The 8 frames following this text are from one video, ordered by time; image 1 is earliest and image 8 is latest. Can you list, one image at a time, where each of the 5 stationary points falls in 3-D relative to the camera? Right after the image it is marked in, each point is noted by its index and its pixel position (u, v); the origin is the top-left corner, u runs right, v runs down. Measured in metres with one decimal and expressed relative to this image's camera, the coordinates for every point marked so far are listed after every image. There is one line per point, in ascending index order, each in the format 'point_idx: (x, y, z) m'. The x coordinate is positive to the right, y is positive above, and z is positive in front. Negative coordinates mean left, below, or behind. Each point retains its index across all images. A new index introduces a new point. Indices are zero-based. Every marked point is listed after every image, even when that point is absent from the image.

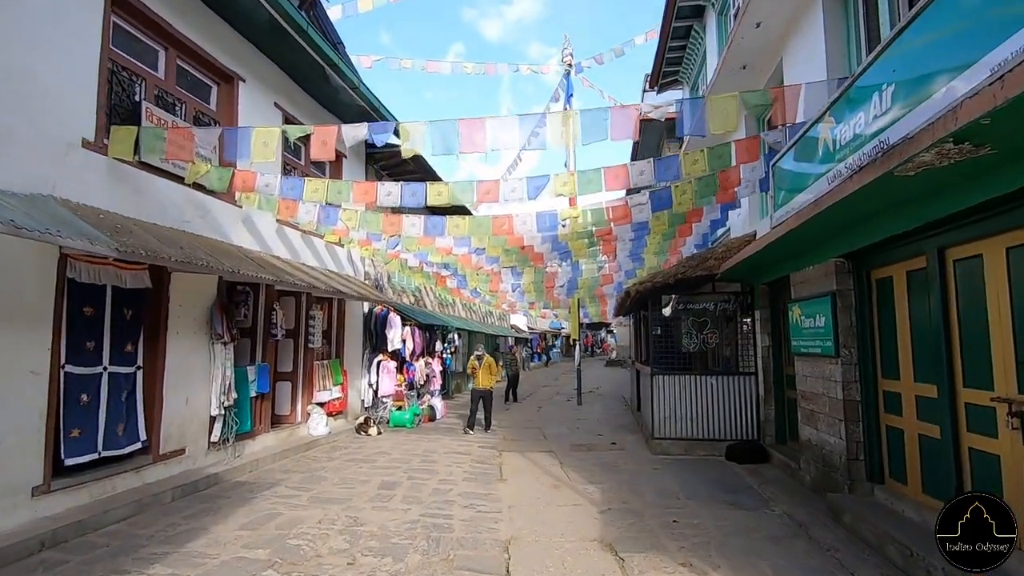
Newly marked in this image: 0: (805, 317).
0: (+3.8, -0.4, +7.0) m
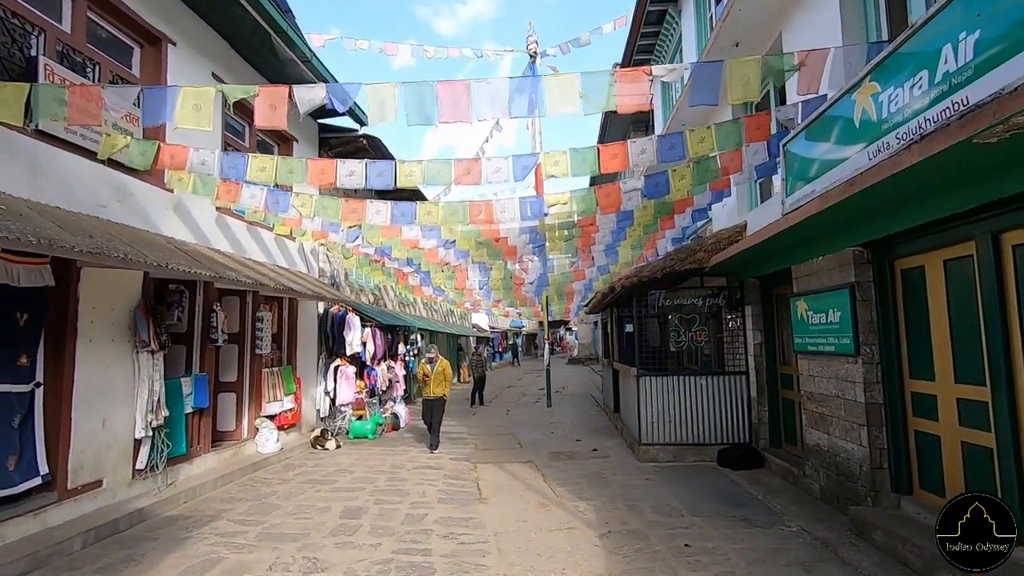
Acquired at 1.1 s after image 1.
0: (+3.6, -0.3, +6.5) m
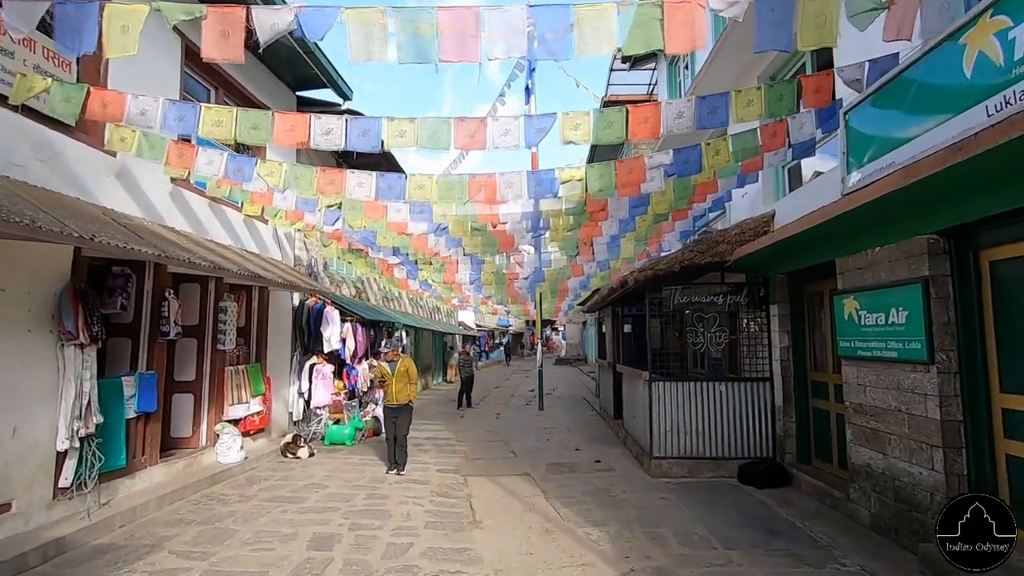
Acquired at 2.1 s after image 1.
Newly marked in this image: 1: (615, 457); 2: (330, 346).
0: (+3.6, -0.3, +5.6) m
1: (+1.8, -2.9, +9.2) m
2: (-3.4, -1.1, +10.2) m
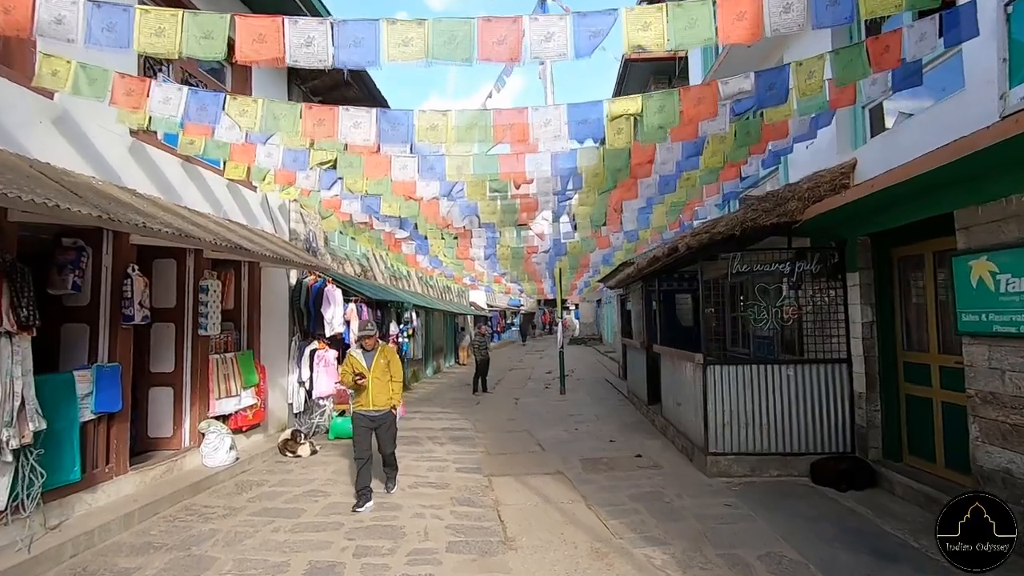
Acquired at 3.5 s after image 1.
0: (+4.0, +0.1, +4.3) m
1: (+2.2, -2.4, +8.1) m
2: (-3.0, -0.7, +9.1) m
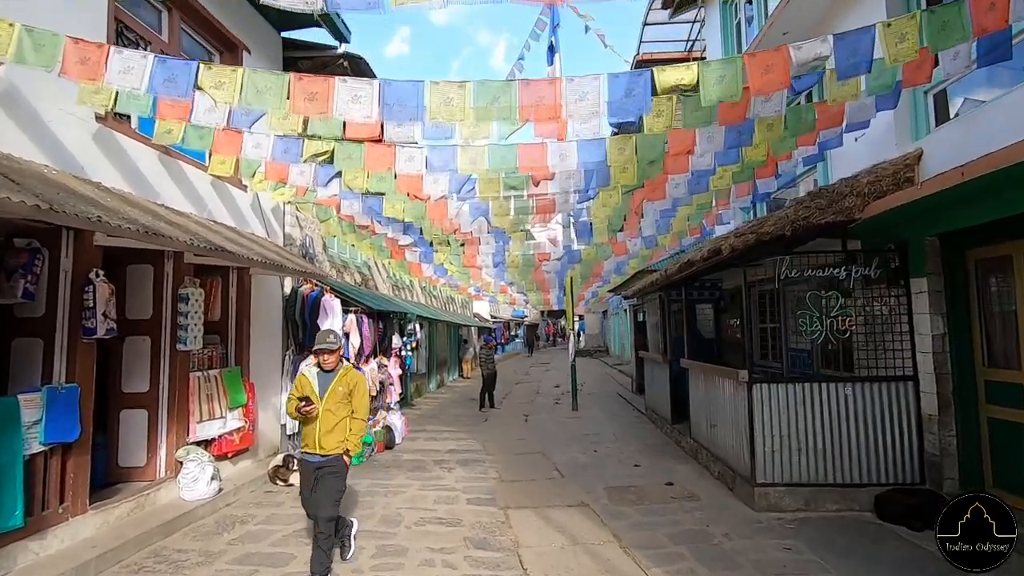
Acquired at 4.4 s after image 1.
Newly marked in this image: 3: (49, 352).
0: (+4.2, +0.1, +3.5) m
1: (+2.4, -2.6, +7.3) m
2: (-2.8, -0.8, +8.3) m
3: (-4.0, -0.5, +4.6) m
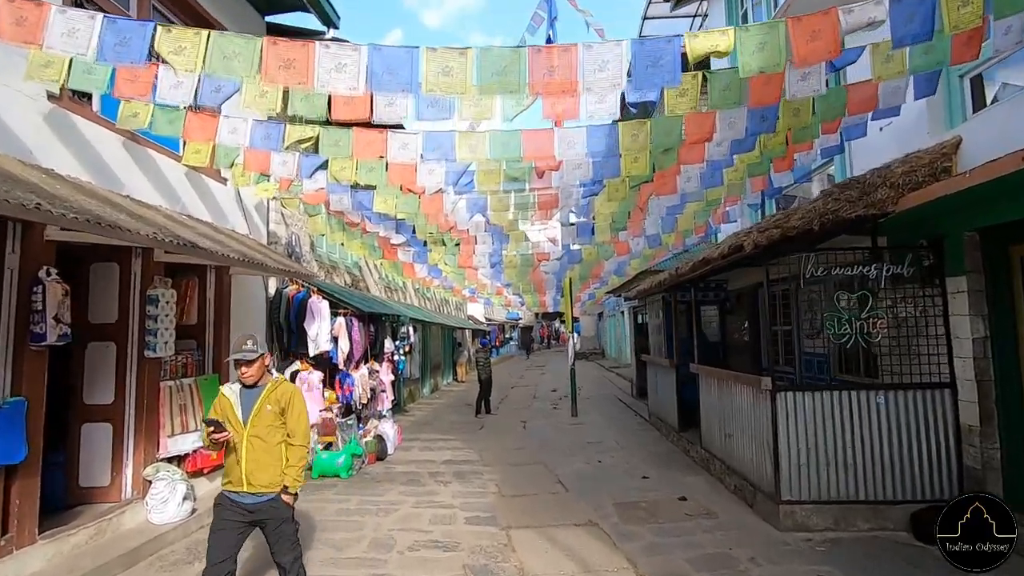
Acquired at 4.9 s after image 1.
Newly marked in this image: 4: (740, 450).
0: (+4.2, +0.1, +3.1) m
1: (+2.4, -2.6, +6.8) m
2: (-2.8, -0.9, +7.7) m
3: (-3.9, -0.5, +4.0) m
4: (+2.8, -2.0, +6.5) m
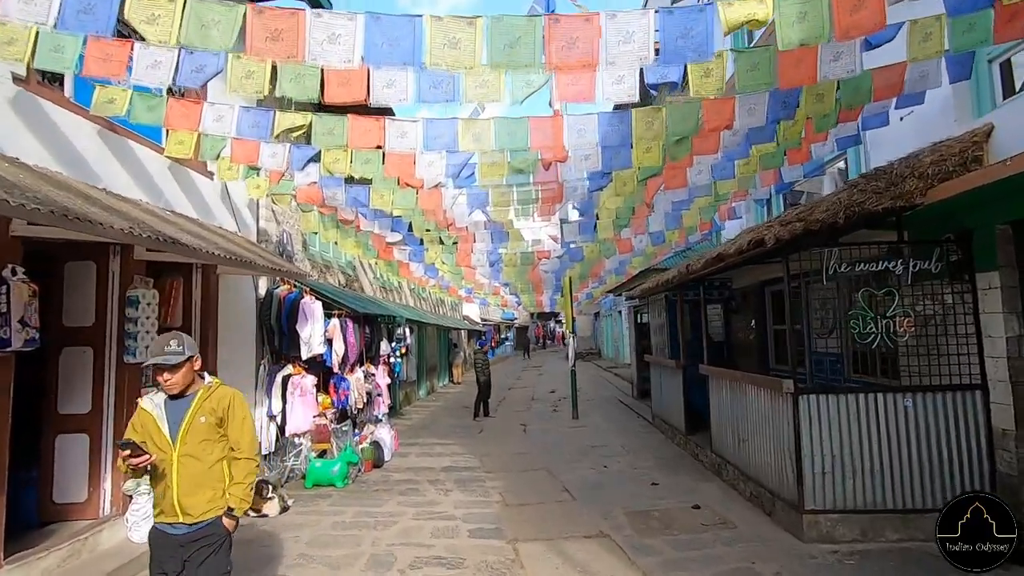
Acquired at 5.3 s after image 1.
0: (+4.3, +0.1, +2.8) m
1: (+2.5, -2.5, +6.5) m
2: (-2.8, -0.9, +7.4) m
3: (-3.8, -0.5, +3.6) m
4: (+2.8, -1.9, +6.2) m
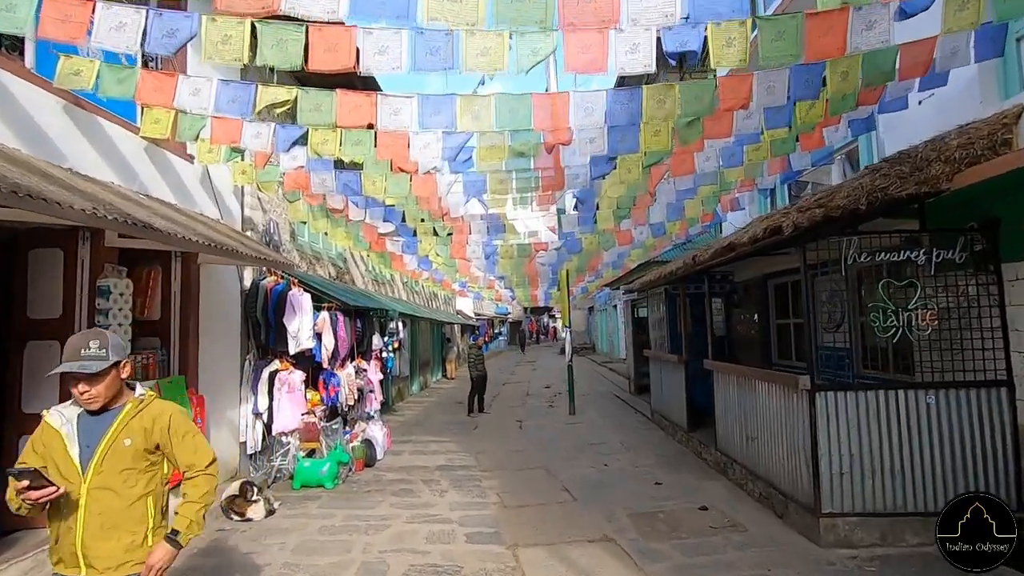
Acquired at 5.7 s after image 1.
0: (+4.4, +0.2, +2.5) m
1: (+2.5, -2.4, +6.2) m
2: (-2.8, -0.7, +7.0) m
3: (-3.8, -0.5, +3.3) m
4: (+2.8, -1.8, +5.9) m
